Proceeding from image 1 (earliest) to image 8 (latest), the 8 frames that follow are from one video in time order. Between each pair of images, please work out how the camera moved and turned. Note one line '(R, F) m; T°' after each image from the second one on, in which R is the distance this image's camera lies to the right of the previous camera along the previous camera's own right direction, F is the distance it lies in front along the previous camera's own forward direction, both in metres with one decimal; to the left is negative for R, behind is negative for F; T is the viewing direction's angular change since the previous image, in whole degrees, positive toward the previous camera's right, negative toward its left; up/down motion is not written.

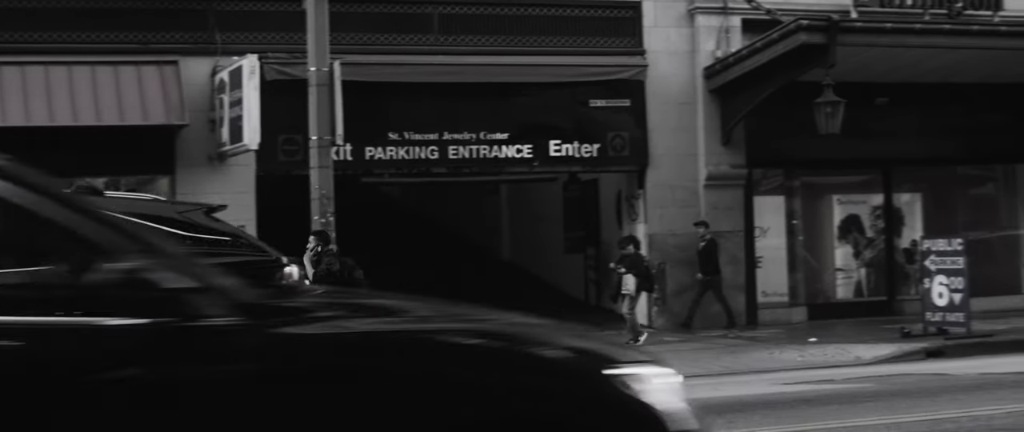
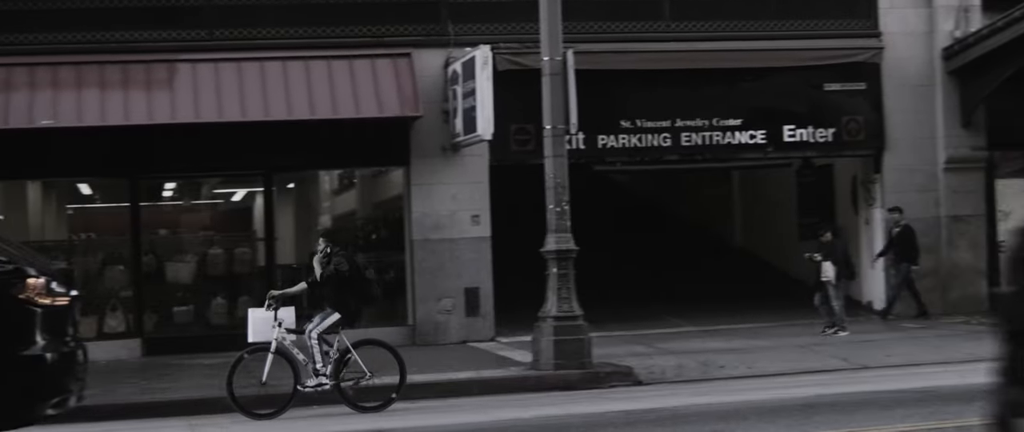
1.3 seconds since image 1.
(-0.7, 0.0) m; -5°
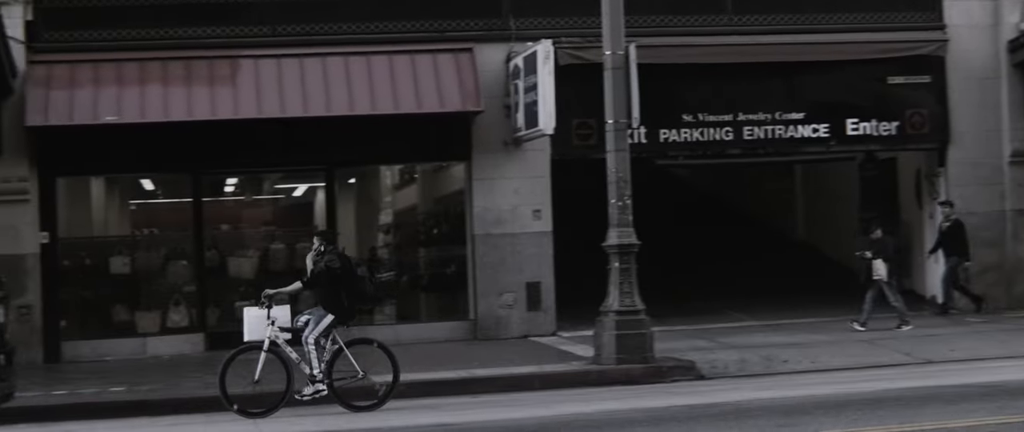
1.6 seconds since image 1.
(-0.2, 0.0) m; -1°
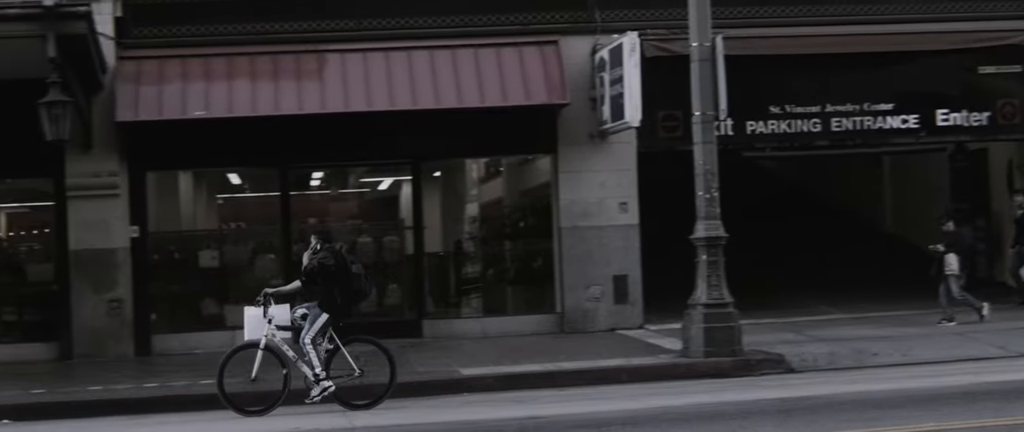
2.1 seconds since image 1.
(-0.2, 0.0) m; -2°
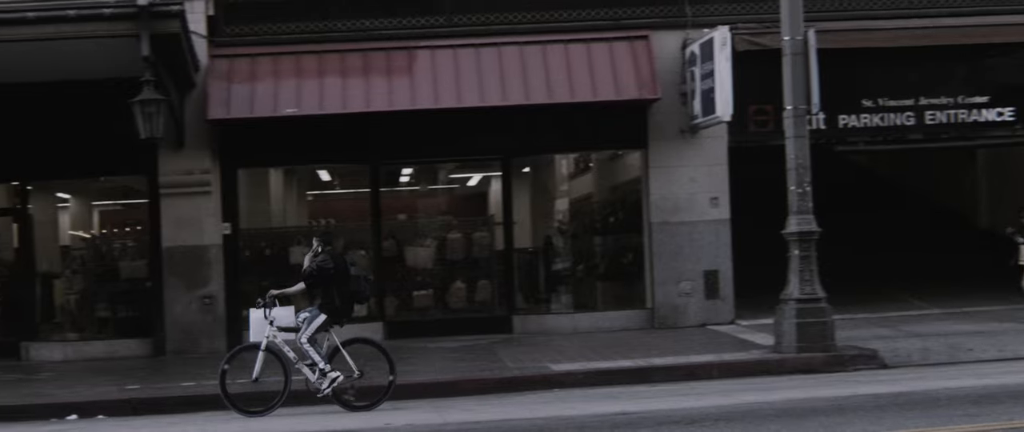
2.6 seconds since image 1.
(-0.2, 0.0) m; -2°
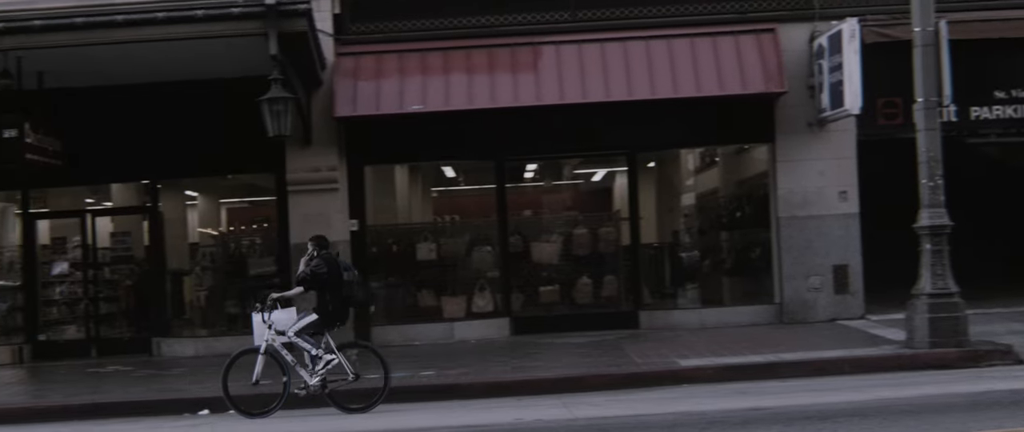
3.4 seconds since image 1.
(-0.3, 0.0) m; -3°
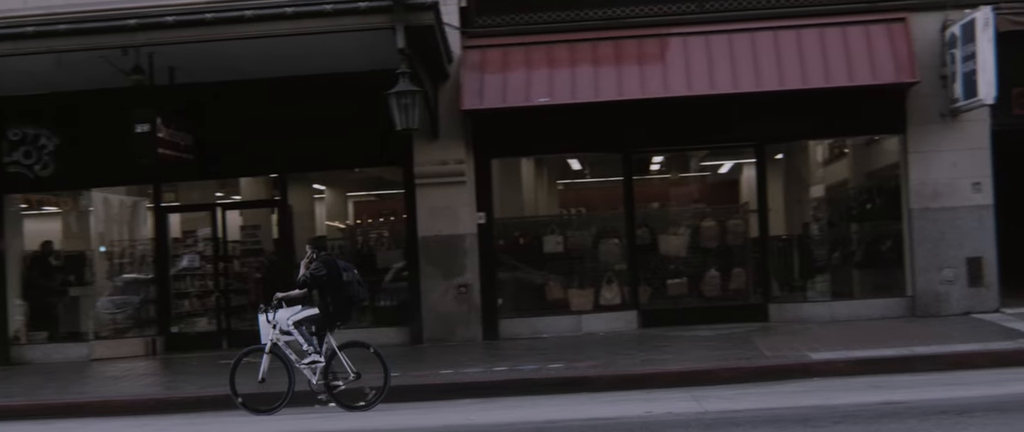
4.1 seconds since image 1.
(-0.3, 0.0) m; -3°
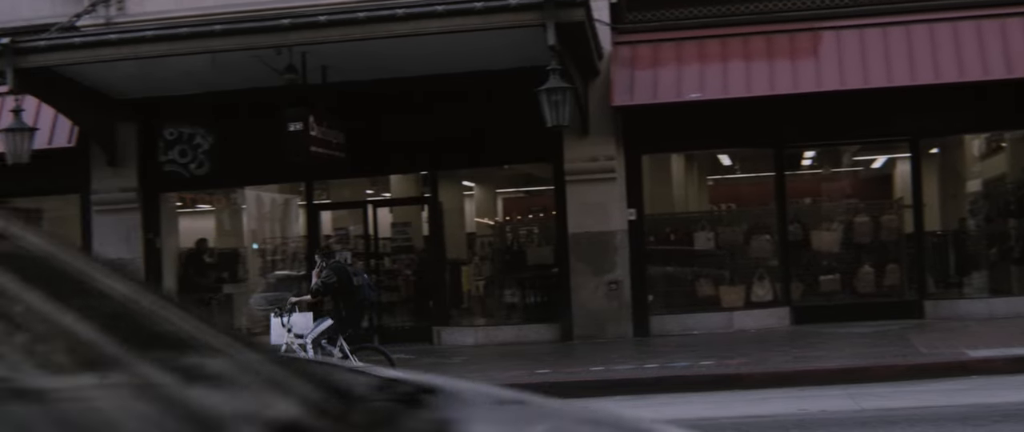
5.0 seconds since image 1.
(-0.3, 0.0) m; -4°
